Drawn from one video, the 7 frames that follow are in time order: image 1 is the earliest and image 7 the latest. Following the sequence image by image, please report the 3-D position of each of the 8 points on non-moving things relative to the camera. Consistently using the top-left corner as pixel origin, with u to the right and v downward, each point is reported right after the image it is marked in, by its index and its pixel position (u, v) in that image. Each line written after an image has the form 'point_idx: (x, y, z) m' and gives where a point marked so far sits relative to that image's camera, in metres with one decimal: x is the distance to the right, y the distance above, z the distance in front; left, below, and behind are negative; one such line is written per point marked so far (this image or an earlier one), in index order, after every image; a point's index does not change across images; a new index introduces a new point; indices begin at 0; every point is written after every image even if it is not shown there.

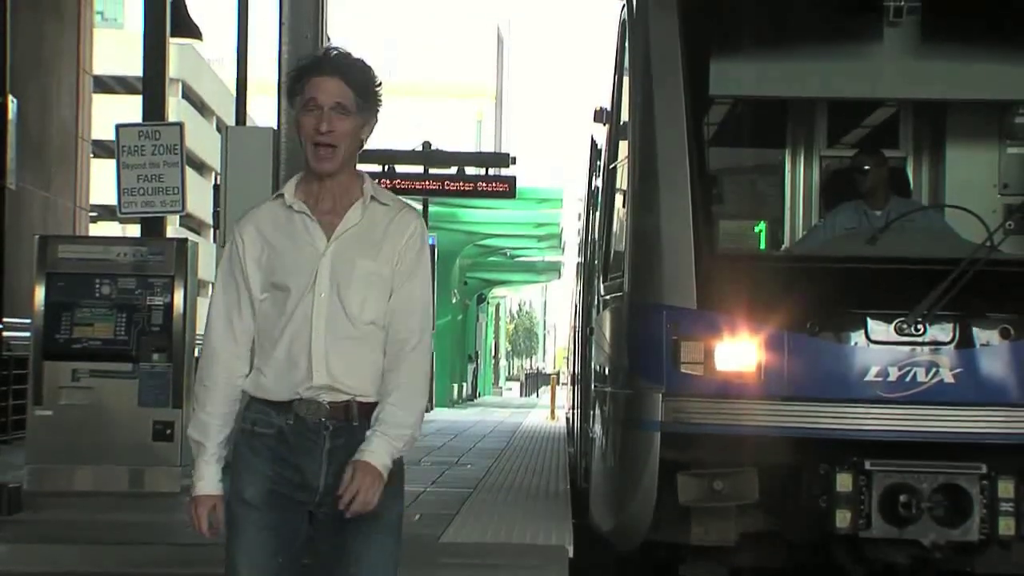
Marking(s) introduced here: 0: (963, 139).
0: (+1.8, +0.6, +5.7) m
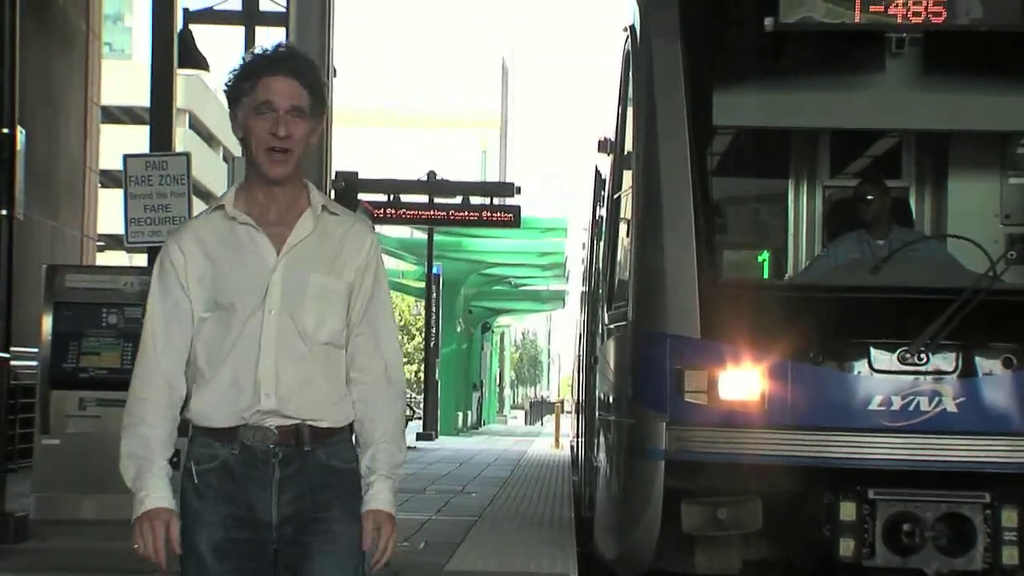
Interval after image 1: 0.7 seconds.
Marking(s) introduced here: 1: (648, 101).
0: (+1.8, +0.5, +5.7) m
1: (+0.5, +0.7, +5.8) m
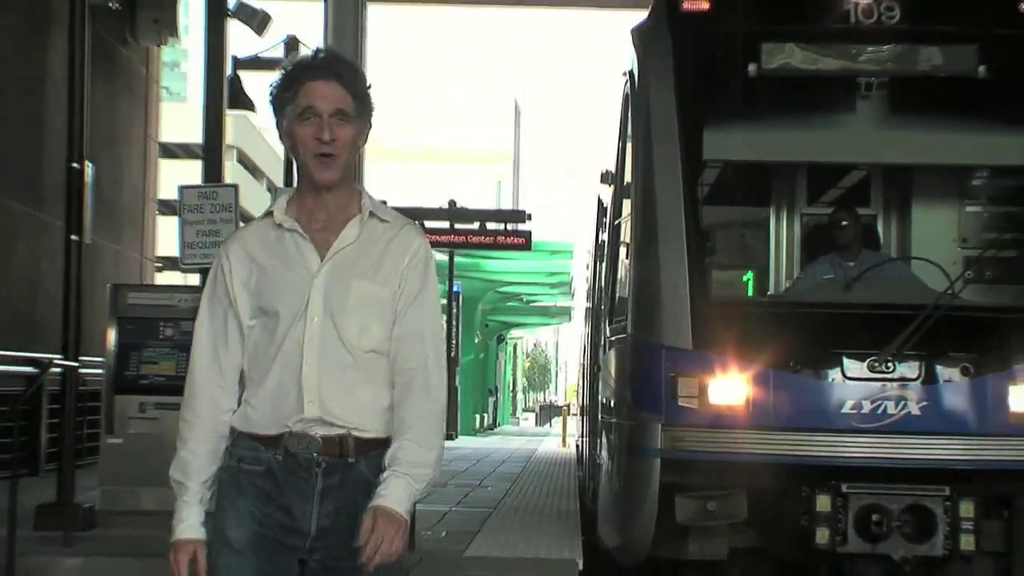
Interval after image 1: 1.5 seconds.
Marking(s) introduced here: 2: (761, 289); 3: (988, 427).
0: (+1.8, +0.4, +6.4) m
1: (+0.6, +0.7, +6.5) m
2: (+1.1, 0.0, +6.4) m
3: (+2.0, -0.6, +6.1) m
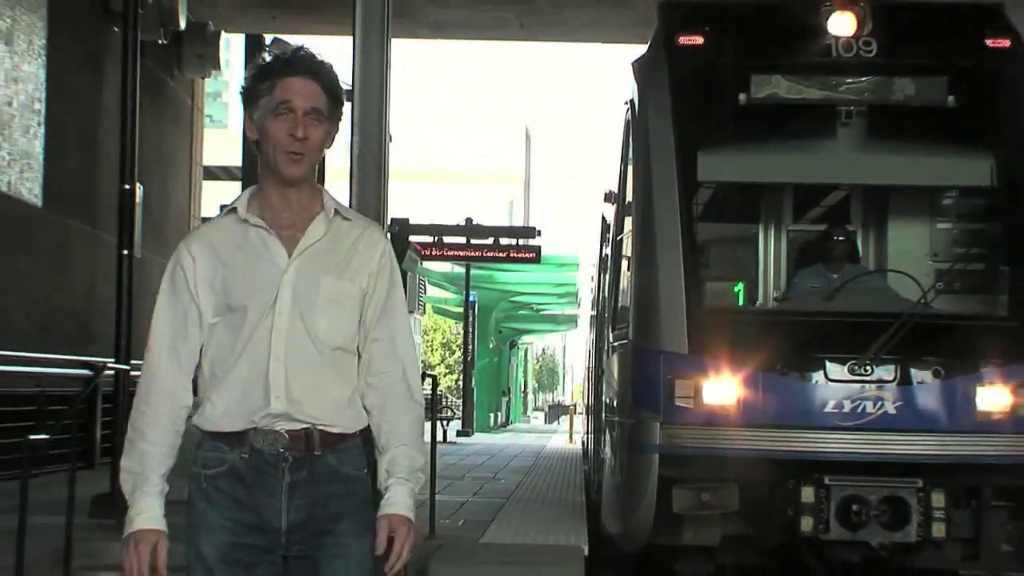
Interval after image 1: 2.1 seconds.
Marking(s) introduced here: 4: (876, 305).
0: (+1.9, +0.3, +7.0) m
1: (+0.6, +0.6, +7.1) m
2: (+1.1, -0.1, +7.0) m
3: (+2.0, -0.6, +6.7) m
4: (+1.7, -0.1, +6.9) m
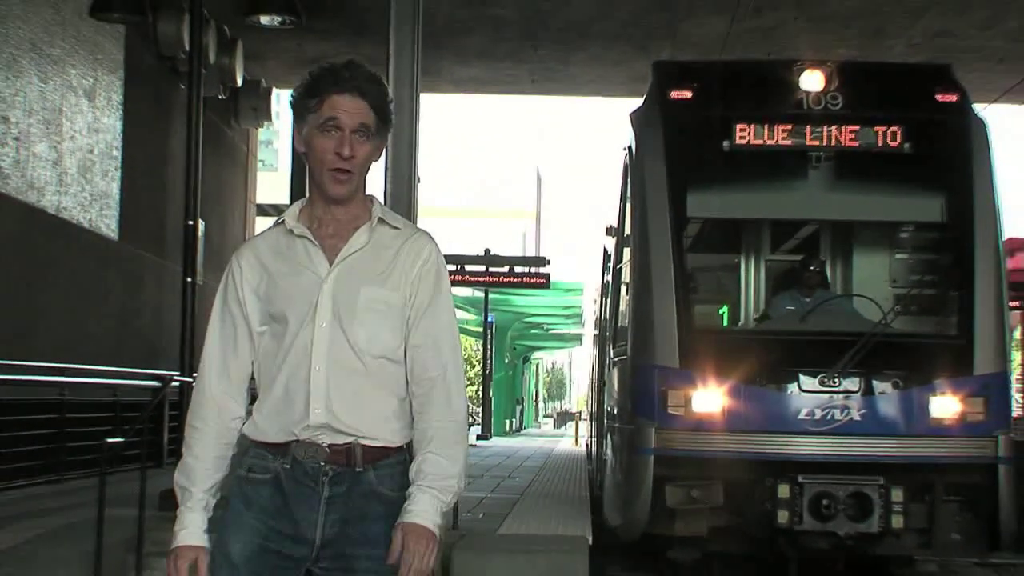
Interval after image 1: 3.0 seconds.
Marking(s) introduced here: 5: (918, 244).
0: (+2.0, +0.2, +8.0) m
1: (+0.7, +0.5, +8.1) m
2: (+1.2, -0.2, +8.0) m
3: (+2.1, -0.7, +7.7) m
4: (+1.8, -0.2, +7.9) m
5: (+2.2, +0.2, +8.0) m
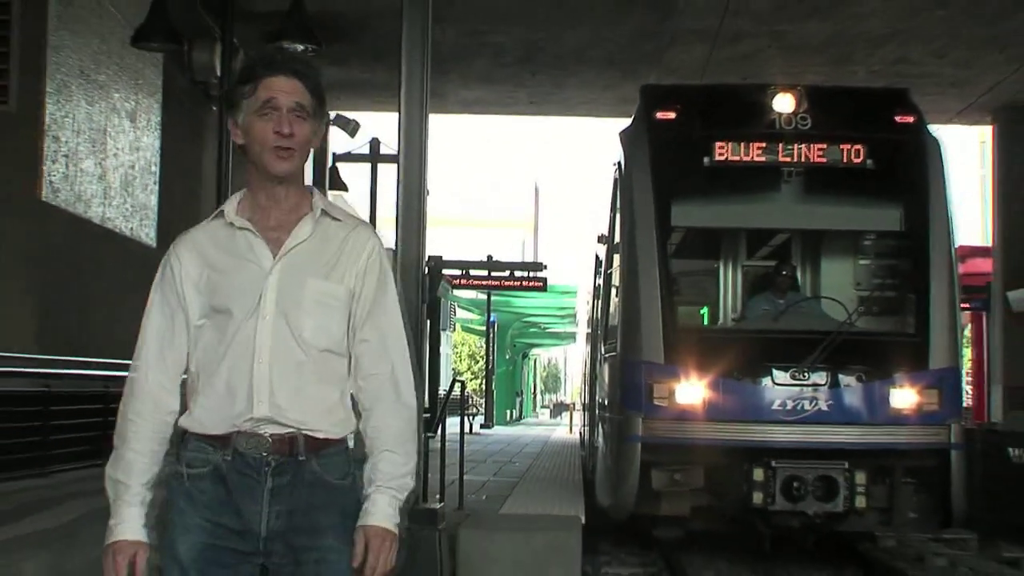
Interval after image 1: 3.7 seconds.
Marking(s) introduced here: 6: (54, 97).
0: (+2.0, +0.2, +8.9) m
1: (+0.7, +0.5, +8.9) m
2: (+1.2, -0.2, +8.9) m
3: (+2.1, -0.8, +8.5) m
4: (+1.8, -0.2, +8.8) m
5: (+2.2, +0.2, +8.8) m
6: (-2.8, +1.2, +8.9) m
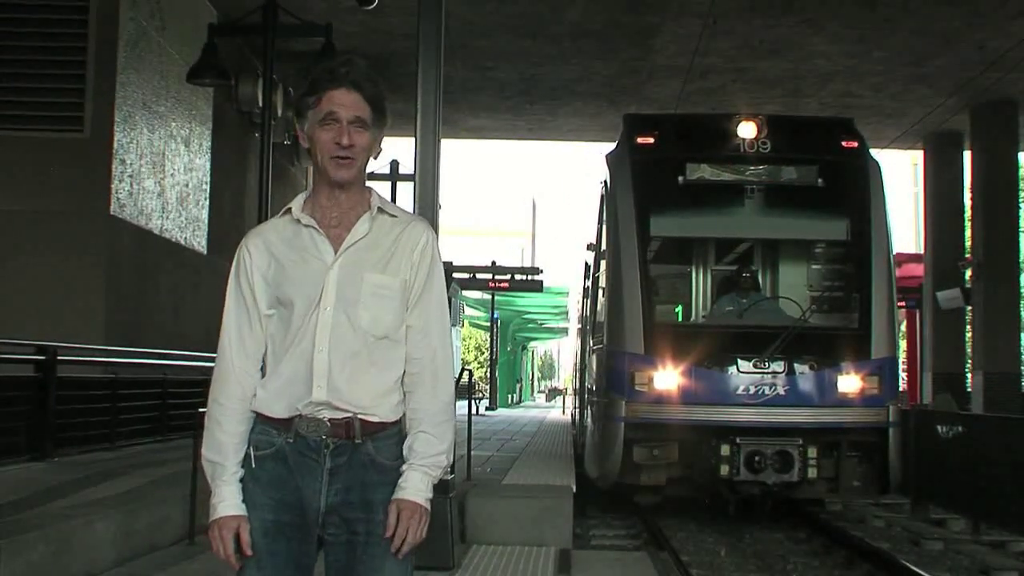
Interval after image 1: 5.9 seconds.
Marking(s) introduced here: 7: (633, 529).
0: (+2.0, +0.2, +10.3) m
1: (+0.7, +0.5, +10.4) m
2: (+1.2, -0.2, +10.3) m
3: (+2.1, -0.8, +9.9) m
4: (+1.8, -0.2, +10.2) m
5: (+2.2, +0.2, +10.2) m
6: (-2.8, +1.2, +10.3) m
7: (+0.8, -1.7, +10.1) m
